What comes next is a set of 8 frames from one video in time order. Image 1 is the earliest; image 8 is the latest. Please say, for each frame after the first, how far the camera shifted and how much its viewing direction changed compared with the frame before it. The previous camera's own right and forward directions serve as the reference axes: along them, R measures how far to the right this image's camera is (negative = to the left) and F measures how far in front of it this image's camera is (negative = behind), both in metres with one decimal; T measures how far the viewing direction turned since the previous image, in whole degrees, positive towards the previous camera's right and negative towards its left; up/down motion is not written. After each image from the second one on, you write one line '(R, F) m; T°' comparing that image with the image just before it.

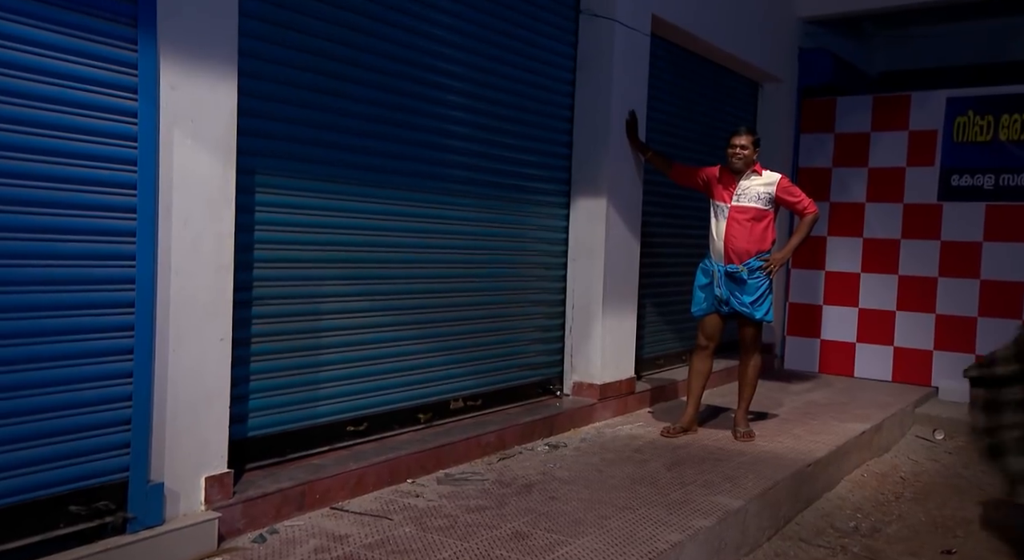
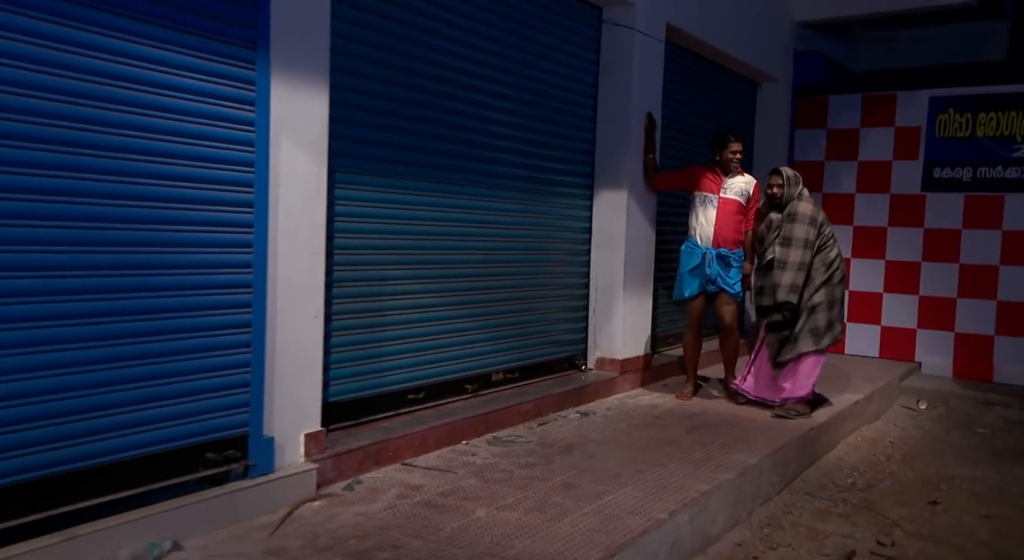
(-0.3, -0.4) m; +1°
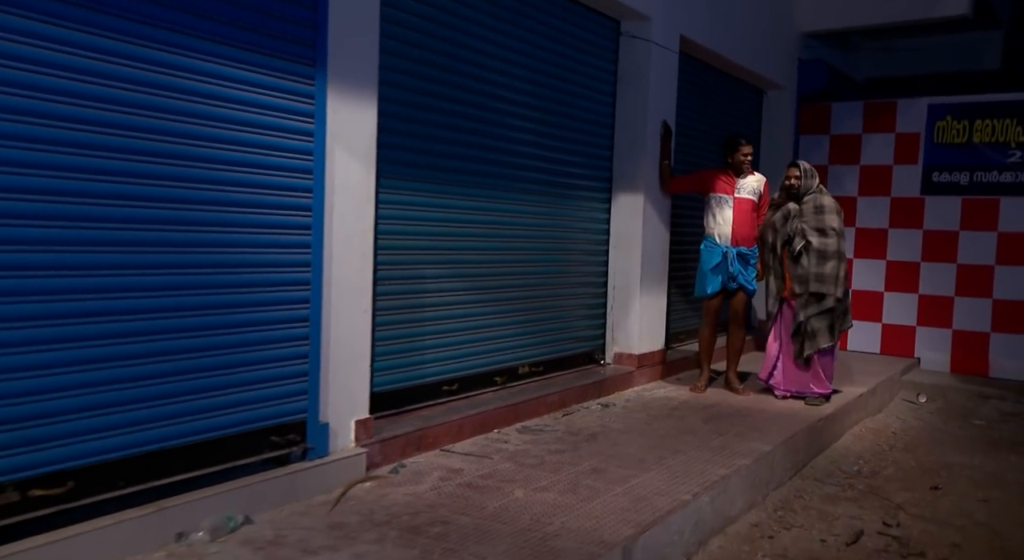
(-0.2, -0.2) m; 0°
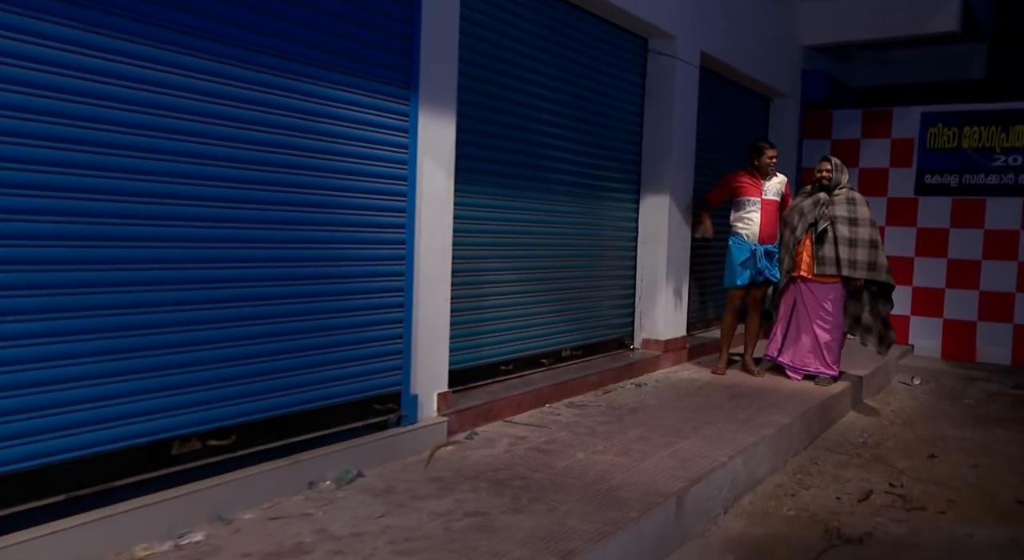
(-0.4, -0.5) m; +1°
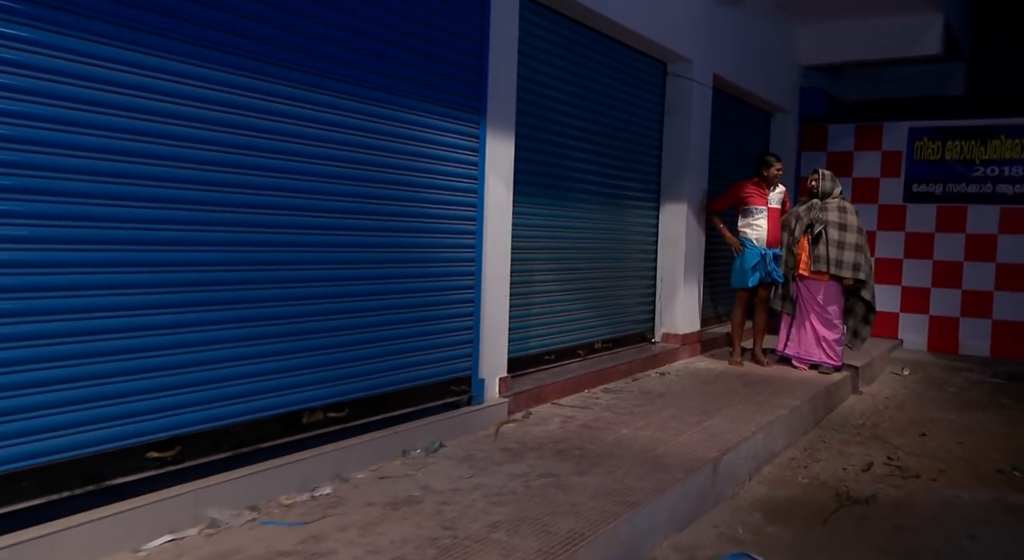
(-0.4, -0.6) m; +1°
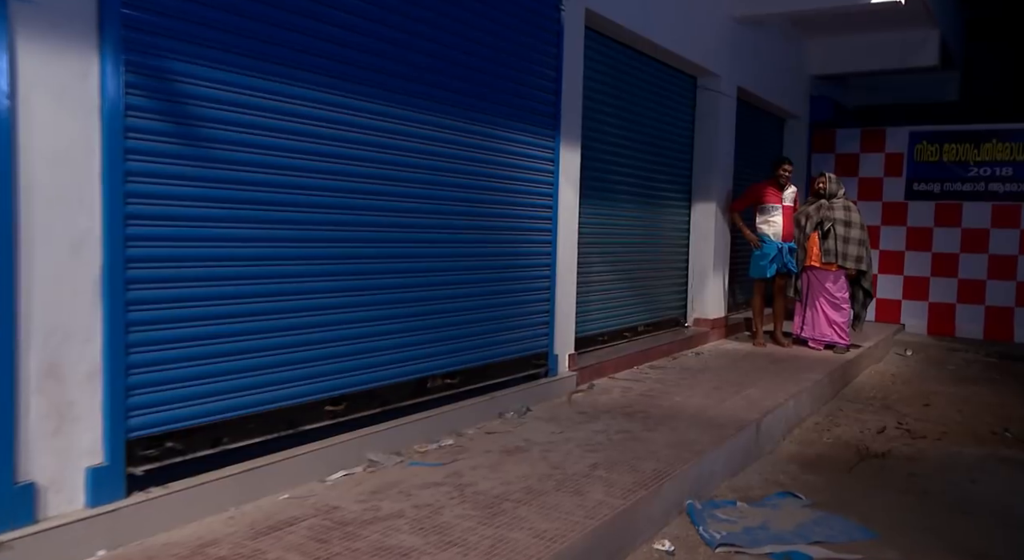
(-0.5, -0.7) m; +1°
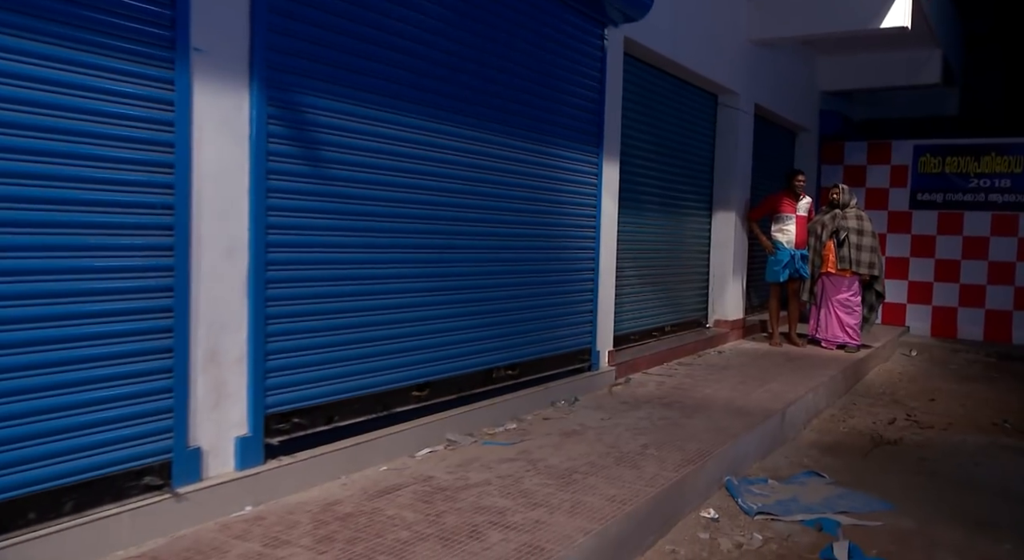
(-0.3, -0.5) m; 0°
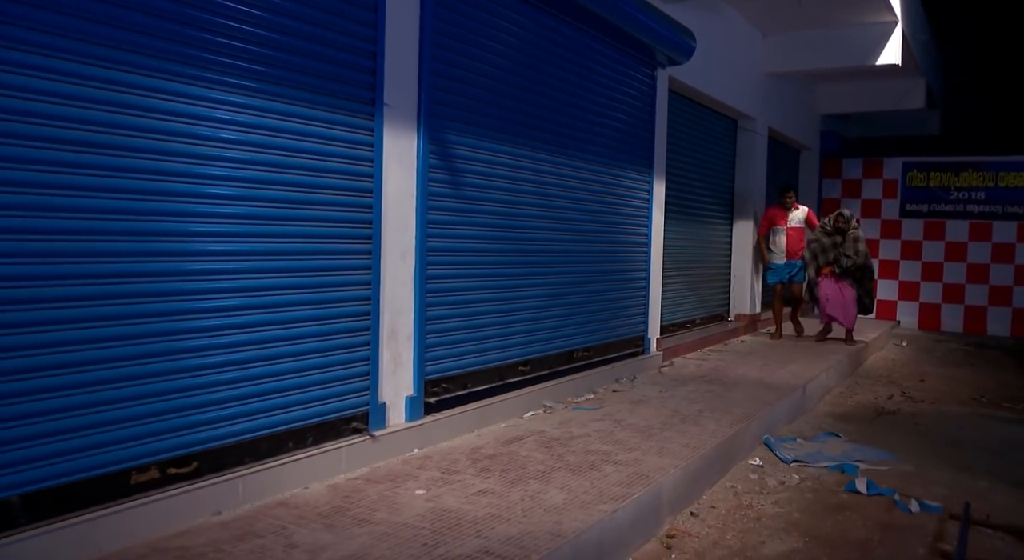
(-0.6, -1.0) m; +1°
